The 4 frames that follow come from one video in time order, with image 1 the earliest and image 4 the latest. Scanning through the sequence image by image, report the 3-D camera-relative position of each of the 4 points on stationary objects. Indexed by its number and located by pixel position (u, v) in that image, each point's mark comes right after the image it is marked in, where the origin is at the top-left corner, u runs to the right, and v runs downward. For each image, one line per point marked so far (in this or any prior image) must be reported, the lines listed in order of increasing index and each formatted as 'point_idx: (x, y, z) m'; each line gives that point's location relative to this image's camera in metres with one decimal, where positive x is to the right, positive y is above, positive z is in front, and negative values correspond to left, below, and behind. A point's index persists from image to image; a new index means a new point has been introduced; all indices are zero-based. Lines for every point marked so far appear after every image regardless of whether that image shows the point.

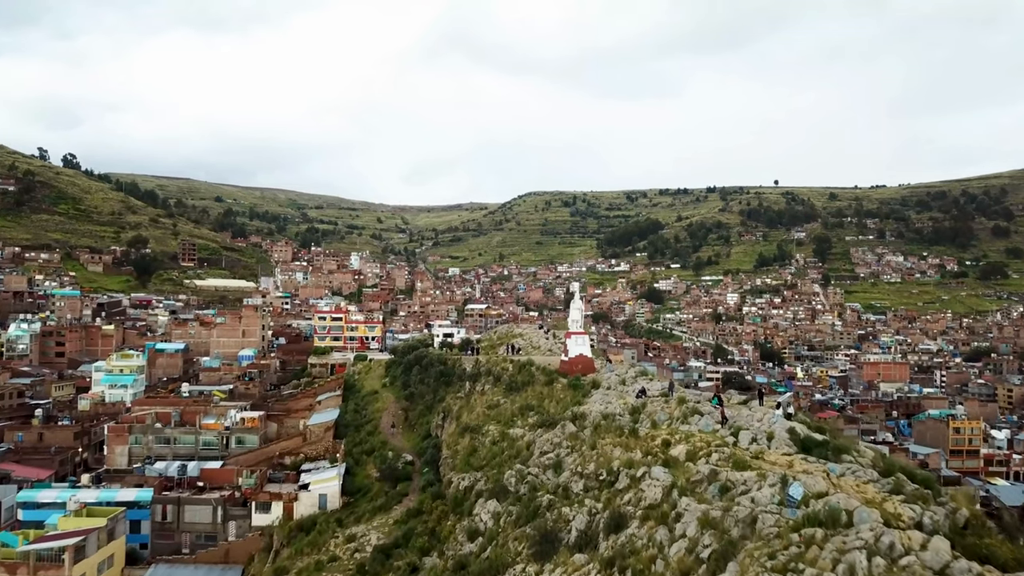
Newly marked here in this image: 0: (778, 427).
0: (+4.7, -2.4, +14.3) m
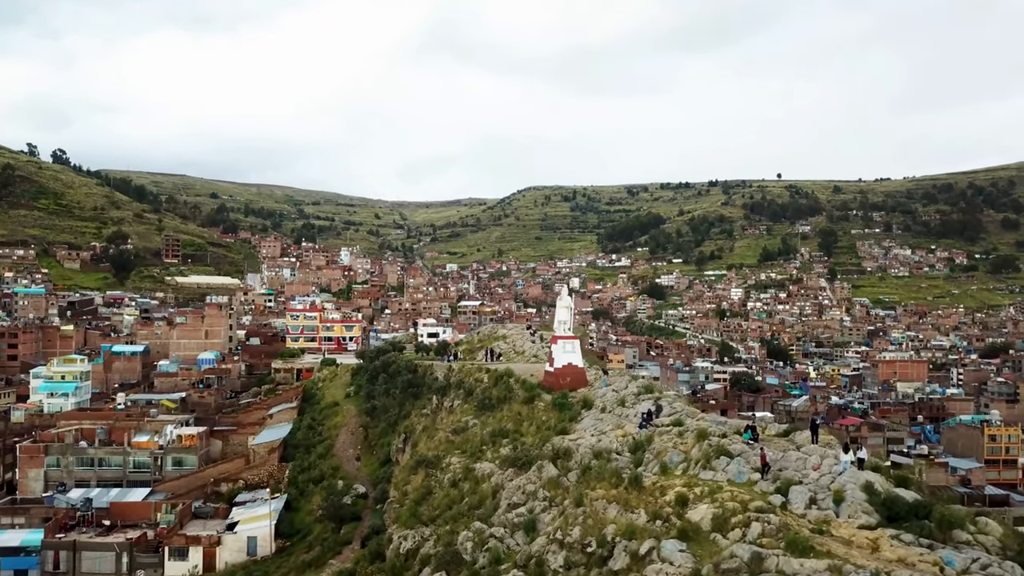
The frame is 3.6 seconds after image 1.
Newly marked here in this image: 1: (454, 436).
0: (+4.0, -2.3, +9.8) m
1: (-1.3, -3.3, +18.4) m
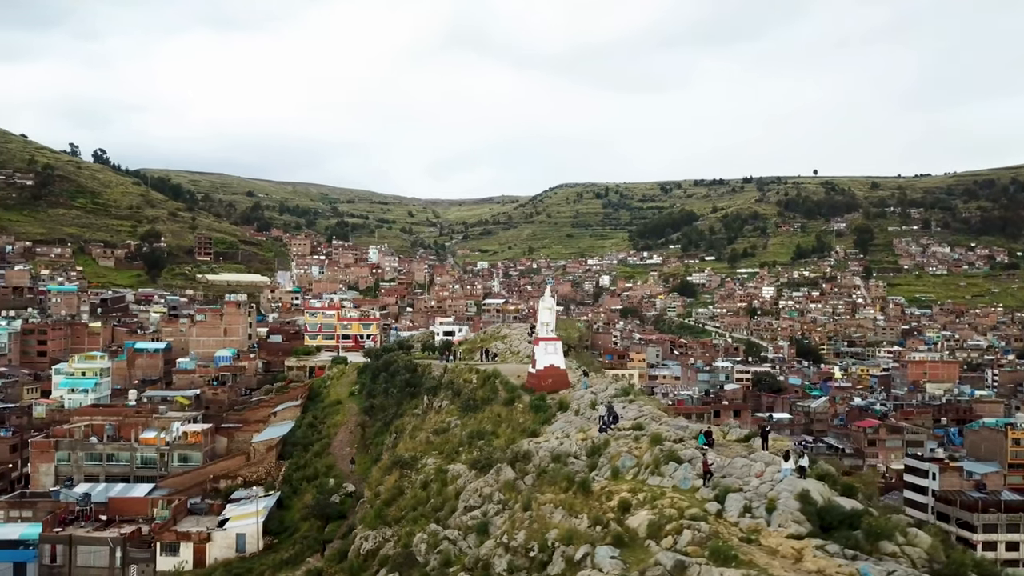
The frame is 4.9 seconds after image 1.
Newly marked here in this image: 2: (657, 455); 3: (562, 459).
0: (+3.2, -2.4, +9.7) m
1: (-1.7, -3.4, +18.5) m
2: (+2.1, -2.4, +11.5) m
3: (+0.8, -2.7, +12.6) m
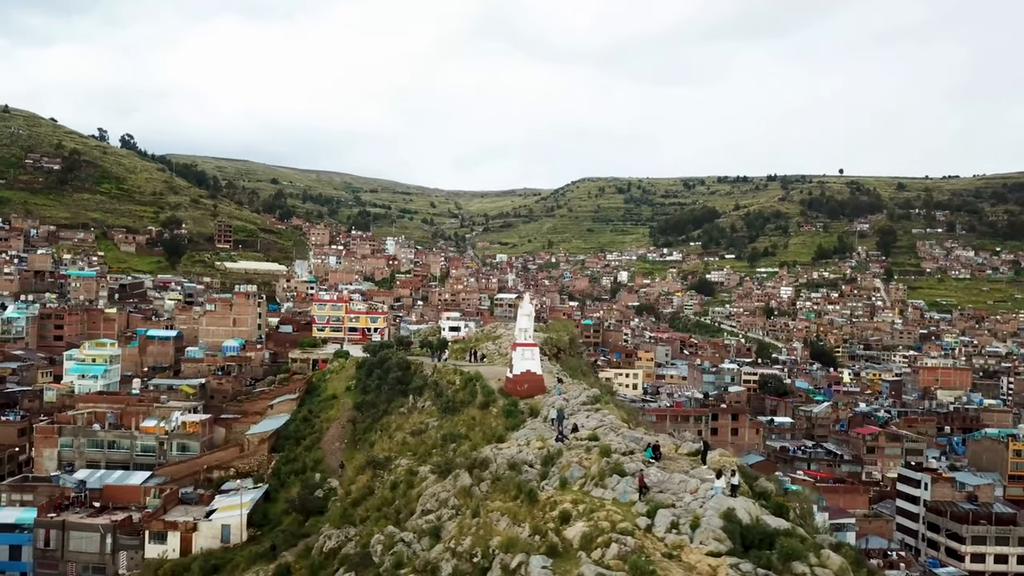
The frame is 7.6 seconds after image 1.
0: (+2.5, -2.7, +10.0) m
1: (-2.3, -3.5, +19.0) m
2: (+1.3, -2.6, +11.9) m
3: (+0.1, -2.9, +13.0) m
